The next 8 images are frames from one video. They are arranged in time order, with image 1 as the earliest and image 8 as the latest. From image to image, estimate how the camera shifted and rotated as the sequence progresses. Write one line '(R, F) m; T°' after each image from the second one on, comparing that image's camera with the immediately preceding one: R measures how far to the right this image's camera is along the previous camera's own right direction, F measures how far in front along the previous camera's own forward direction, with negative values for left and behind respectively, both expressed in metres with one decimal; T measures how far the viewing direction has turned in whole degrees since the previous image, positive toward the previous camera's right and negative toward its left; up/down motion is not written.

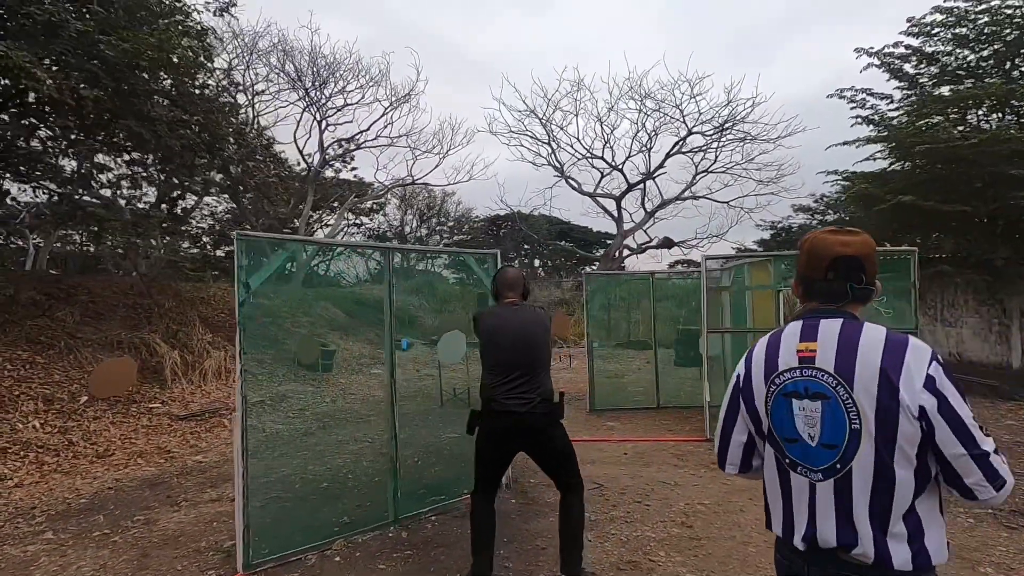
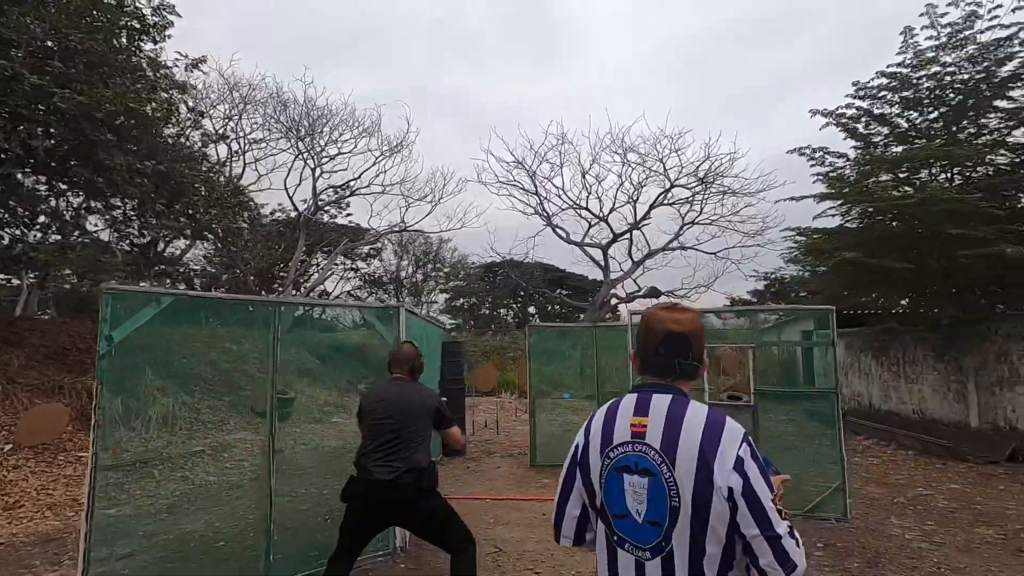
(+0.9, 0.0) m; 0°
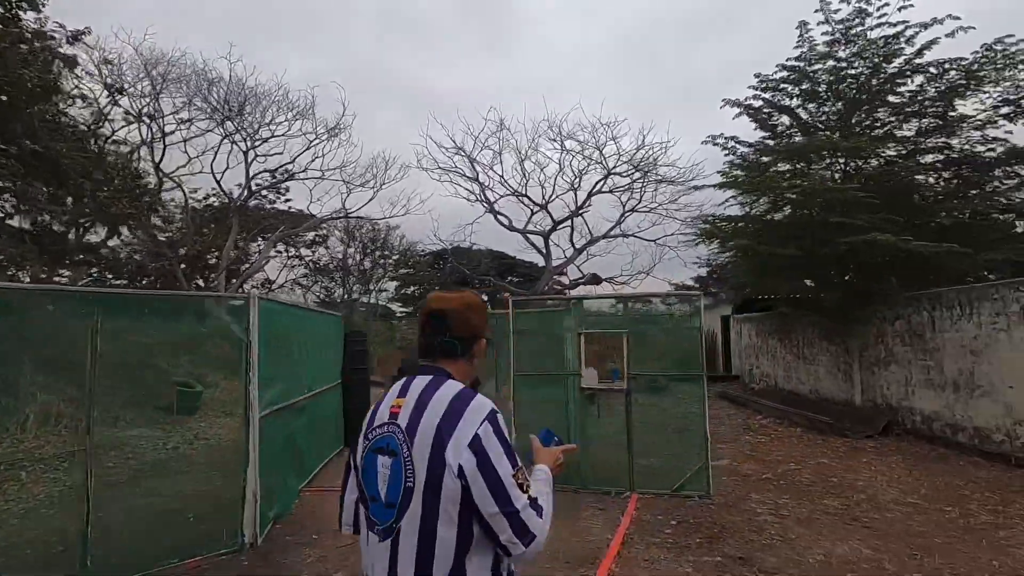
(+0.9, 0.0) m; +5°
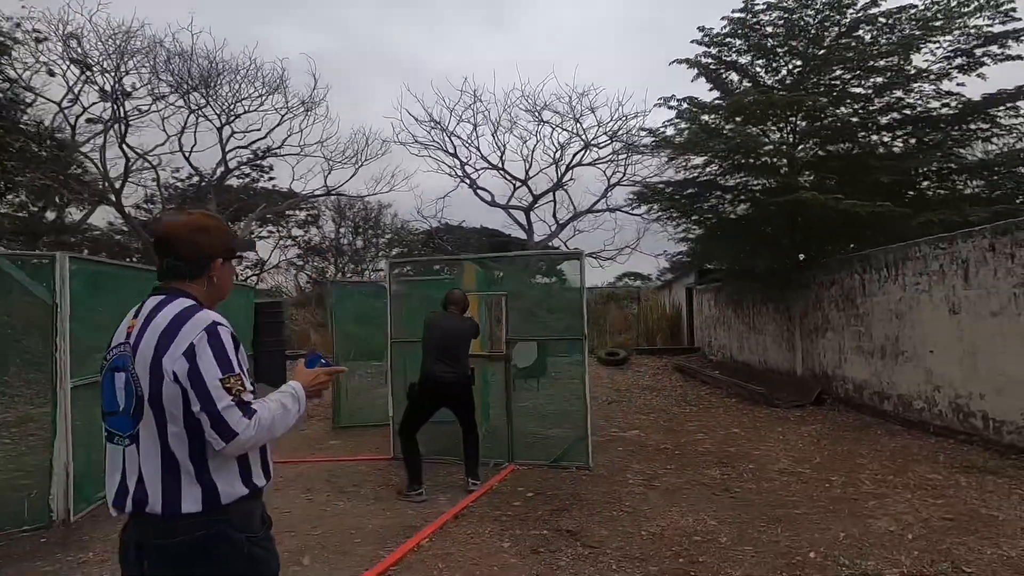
(+1.4, +0.4) m; 0°
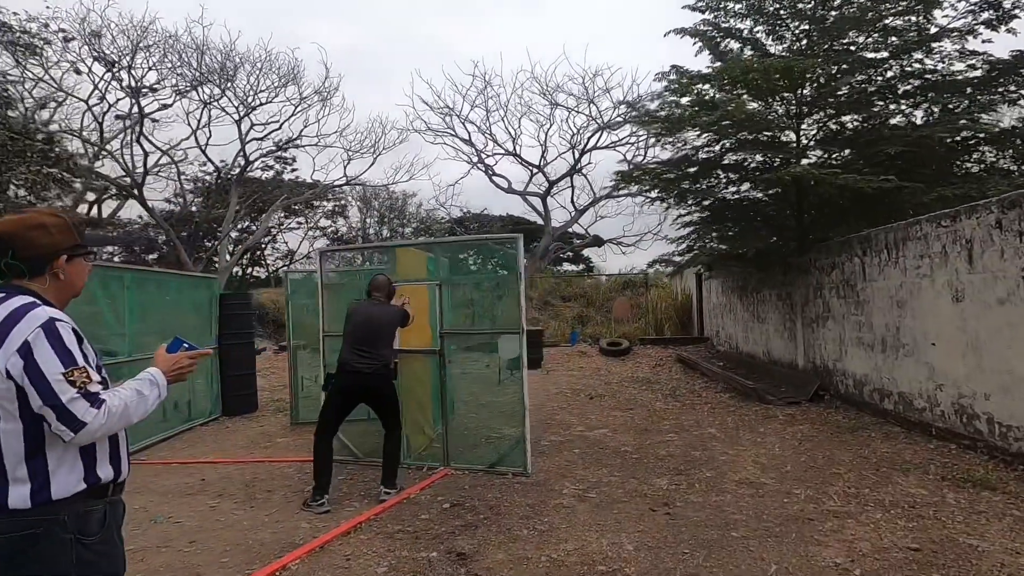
(+1.0, +0.5) m; -3°
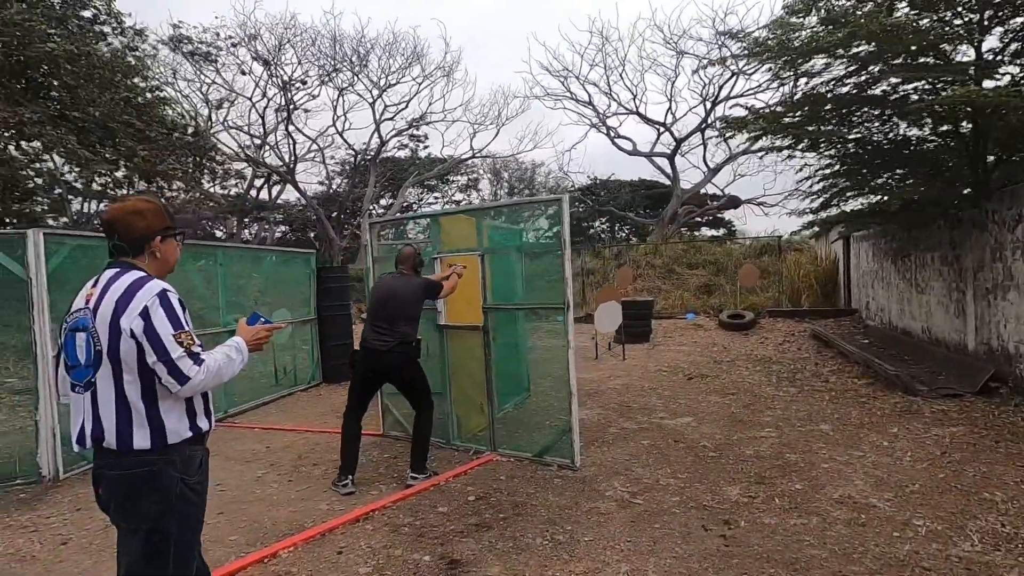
(+0.7, +0.7) m; -15°
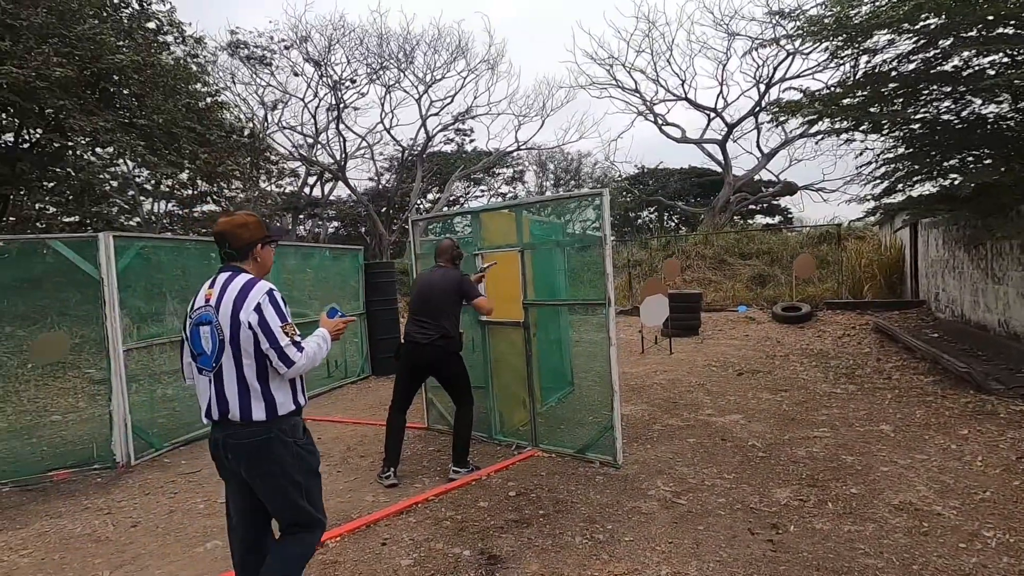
(+0.1, 0.0) m; -5°
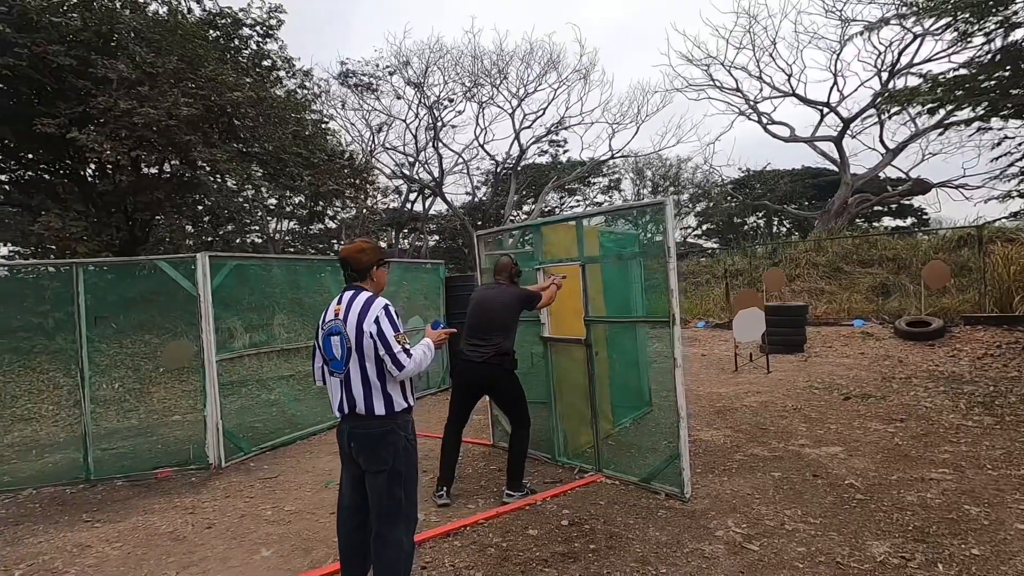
(+0.3, +0.2) m; -10°
